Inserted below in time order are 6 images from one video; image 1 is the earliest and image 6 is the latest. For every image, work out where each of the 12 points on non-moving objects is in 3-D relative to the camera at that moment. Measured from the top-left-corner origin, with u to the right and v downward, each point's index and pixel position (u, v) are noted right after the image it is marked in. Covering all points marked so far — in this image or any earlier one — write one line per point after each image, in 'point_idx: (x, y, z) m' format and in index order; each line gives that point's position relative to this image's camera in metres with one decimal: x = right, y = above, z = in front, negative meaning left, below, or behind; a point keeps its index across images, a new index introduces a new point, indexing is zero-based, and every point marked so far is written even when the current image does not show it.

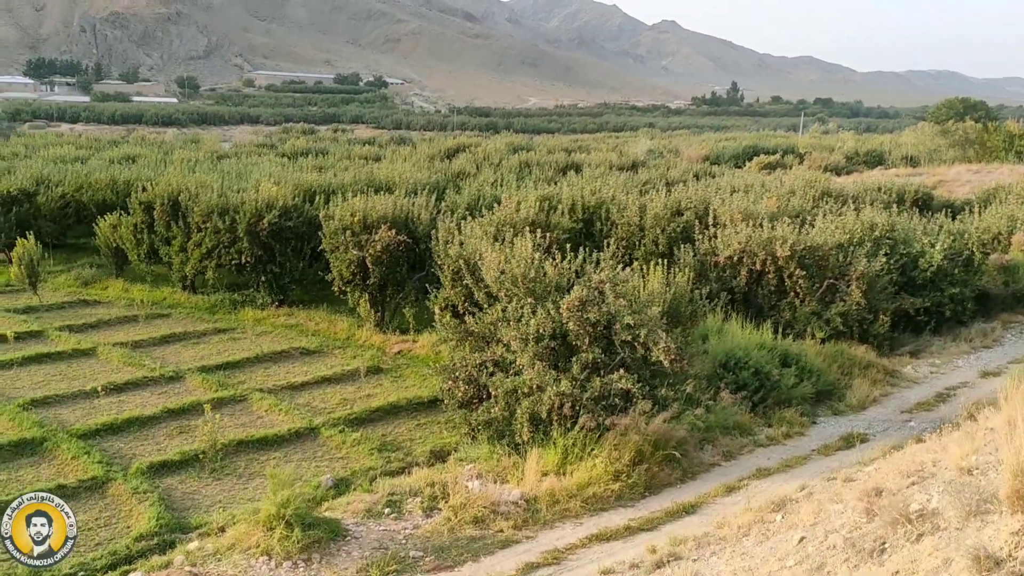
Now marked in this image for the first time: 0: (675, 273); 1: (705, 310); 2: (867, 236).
0: (+1.6, +0.1, +9.3) m
1: (+1.8, -0.2, +9.0) m
2: (+3.7, +0.5, +10.0) m
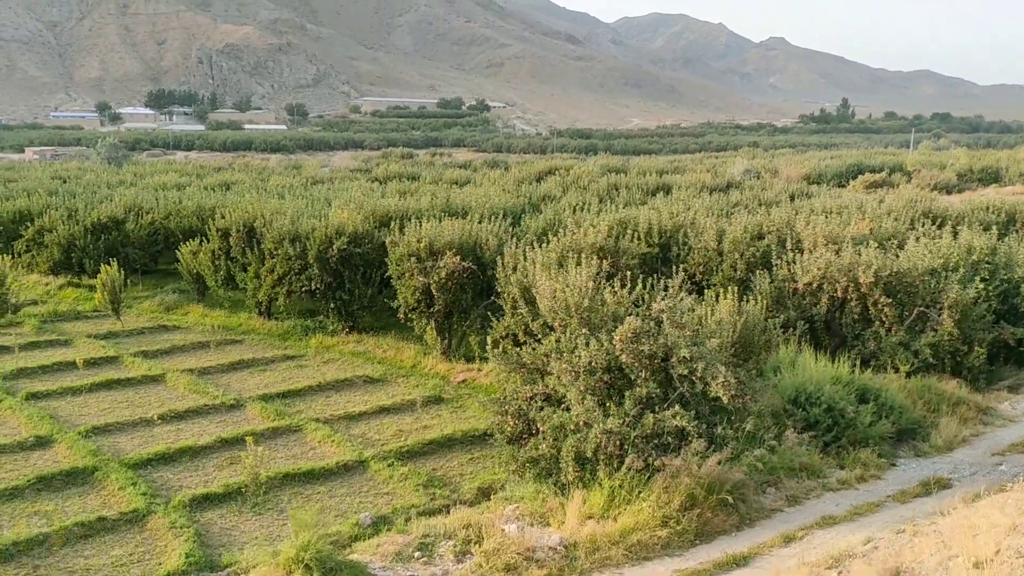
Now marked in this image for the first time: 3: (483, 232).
0: (+2.2, -0.1, +8.9) m
1: (+2.3, -0.4, +8.5) m
2: (+4.3, +0.3, +9.3) m
3: (-0.3, +0.6, +10.9) m
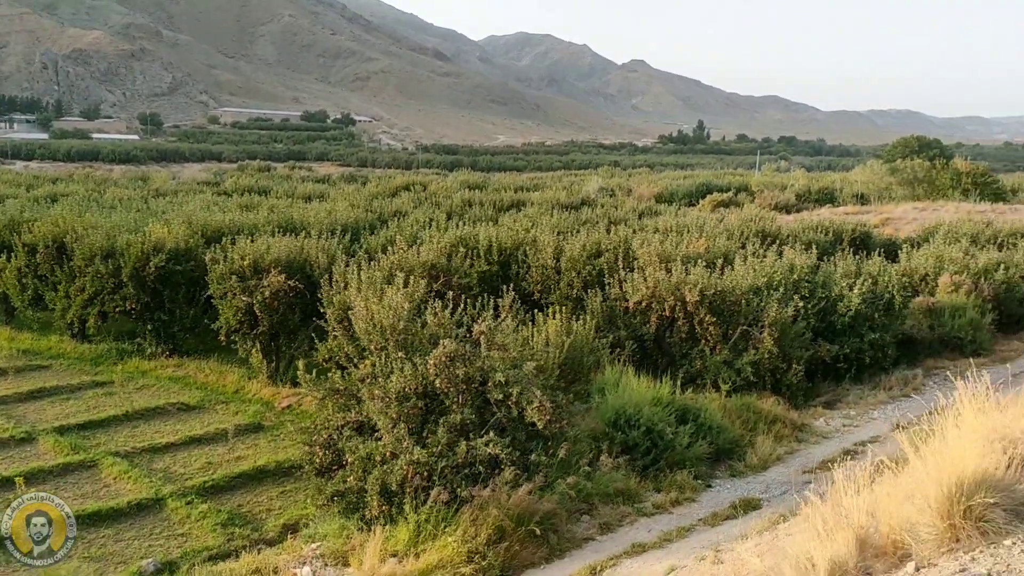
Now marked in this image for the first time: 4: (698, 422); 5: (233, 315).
0: (+0.6, -0.3, +8.7) m
1: (+0.8, -0.6, +8.4) m
2: (+2.7, +0.1, +9.5) m
3: (-2.2, +0.4, +10.4) m
4: (+1.4, -1.0, +7.2) m
5: (-2.8, -0.3, +9.8) m
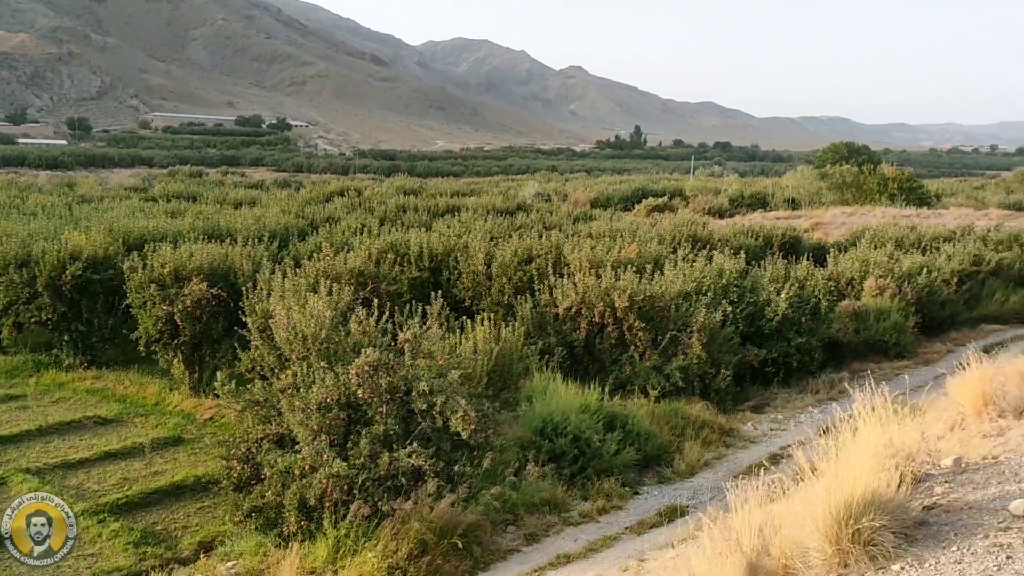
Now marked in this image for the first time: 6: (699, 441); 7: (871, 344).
0: (-0.1, -0.4, +8.7) m
1: (+0.2, -0.7, +8.3) m
2: (+2.0, 0.0, +9.5) m
3: (-2.9, +0.3, +10.2) m
4: (+0.8, -1.0, +7.1) m
5: (-3.5, -0.4, +9.5) m
6: (+1.4, -1.2, +7.4) m
7: (+4.0, -0.6, +10.7) m
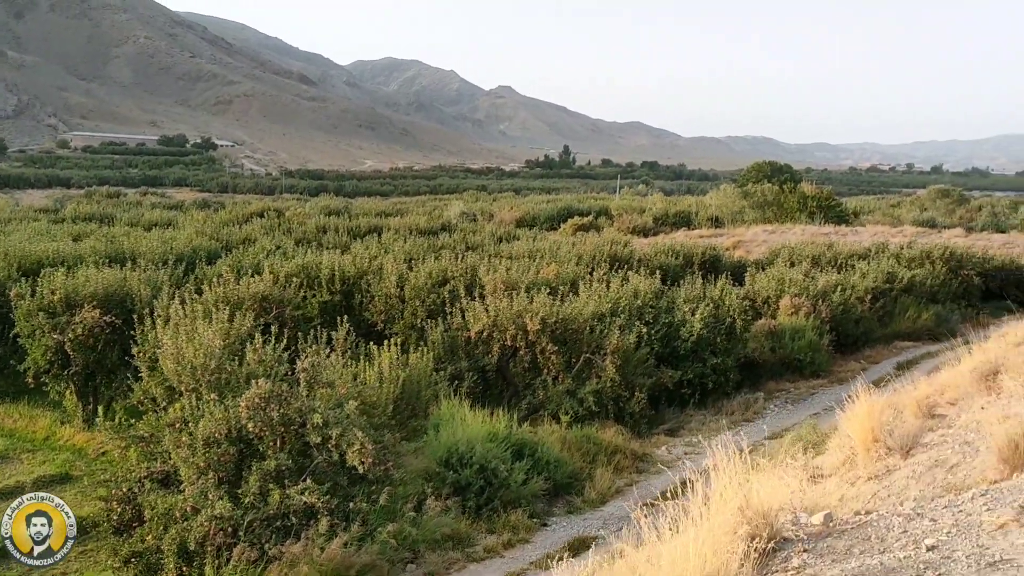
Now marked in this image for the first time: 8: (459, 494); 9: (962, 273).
0: (-0.9, -0.6, +8.4) m
1: (-0.6, -0.9, +8.0) m
2: (+1.1, -0.2, +9.4) m
3: (-3.8, +0.1, +9.7) m
4: (+0.2, -1.2, +6.9) m
5: (-4.4, -0.6, +9.0) m
6: (+0.7, -1.3, +7.2) m
7: (+3.0, -0.8, +10.7) m
8: (-0.3, -1.4, +6.4) m
9: (+7.6, +0.3, +16.2) m
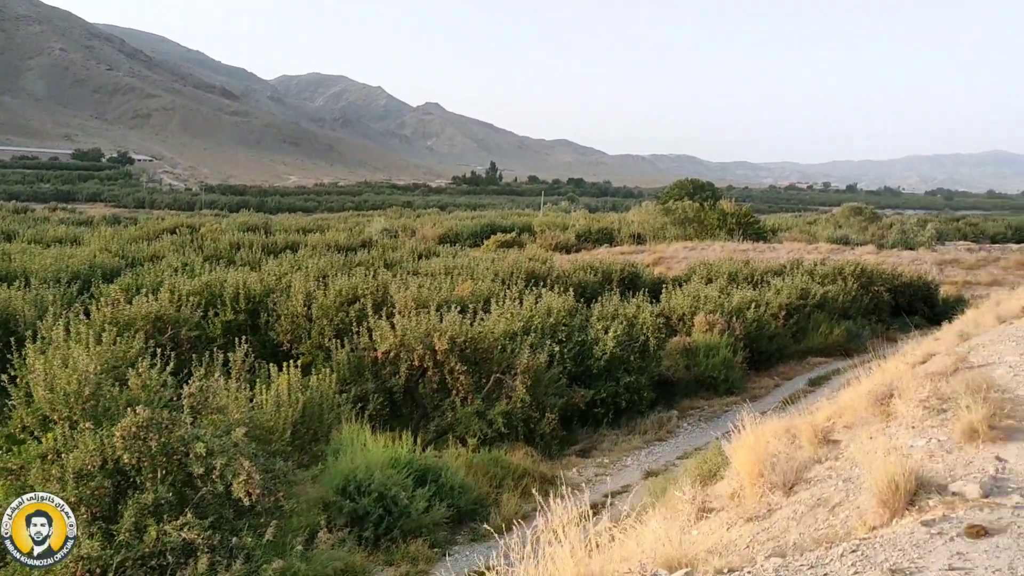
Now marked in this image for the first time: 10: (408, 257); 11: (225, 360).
0: (-1.6, -0.7, +8.0) m
1: (-1.3, -1.0, +7.7) m
2: (+0.3, -0.3, +9.2) m
3: (-4.7, -0.1, +9.1) m
4: (-0.5, -1.3, +6.7) m
5: (-5.2, -0.8, +8.4) m
6: (0.0, -1.5, +7.0) m
7: (+2.1, -1.0, +10.6) m
8: (-1.0, -1.5, +6.1) m
9: (+6.2, 0.0, +16.5) m
10: (-2.2, +0.6, +19.9) m
11: (-2.4, -0.6, +7.9) m
